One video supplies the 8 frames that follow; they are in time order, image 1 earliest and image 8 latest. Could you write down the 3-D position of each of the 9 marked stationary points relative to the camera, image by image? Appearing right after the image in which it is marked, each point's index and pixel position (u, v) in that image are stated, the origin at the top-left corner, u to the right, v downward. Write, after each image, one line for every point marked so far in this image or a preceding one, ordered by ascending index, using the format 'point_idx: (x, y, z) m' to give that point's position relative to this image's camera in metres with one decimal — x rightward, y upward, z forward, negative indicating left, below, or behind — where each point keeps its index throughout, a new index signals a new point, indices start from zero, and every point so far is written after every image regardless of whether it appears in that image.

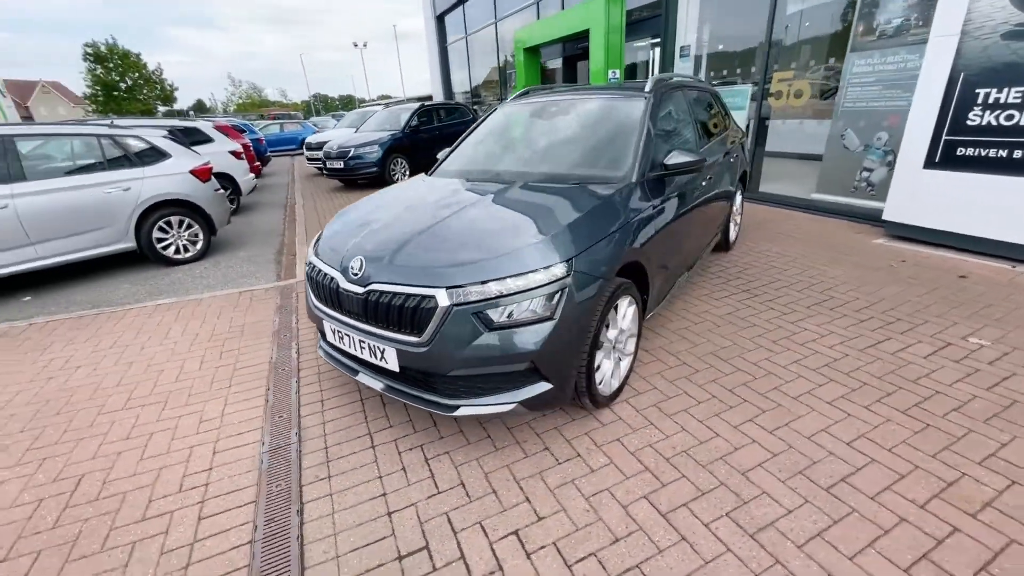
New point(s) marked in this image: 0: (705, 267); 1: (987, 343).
0: (+2.2, +0.2, +4.9) m
1: (+3.5, -0.4, +3.2) m
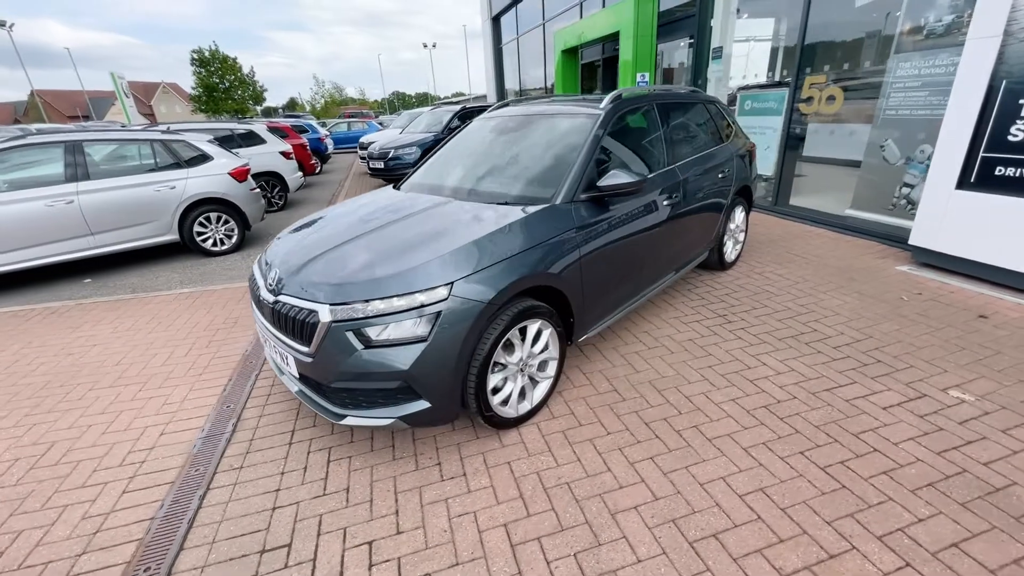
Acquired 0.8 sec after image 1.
0: (+1.9, 0.0, +4.7) m
1: (+2.9, -0.7, +2.8) m
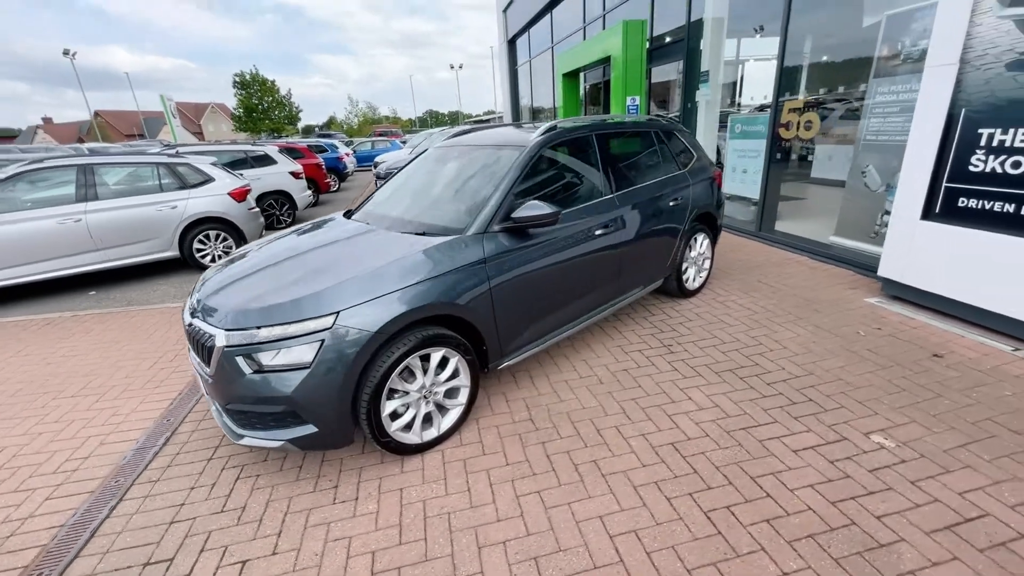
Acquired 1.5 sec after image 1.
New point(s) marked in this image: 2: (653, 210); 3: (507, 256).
0: (+1.4, -0.3, +4.6) m
1: (+2.3, -1.0, +2.6) m
2: (+1.3, +0.7, +4.2) m
3: (0.0, +0.2, +3.1) m
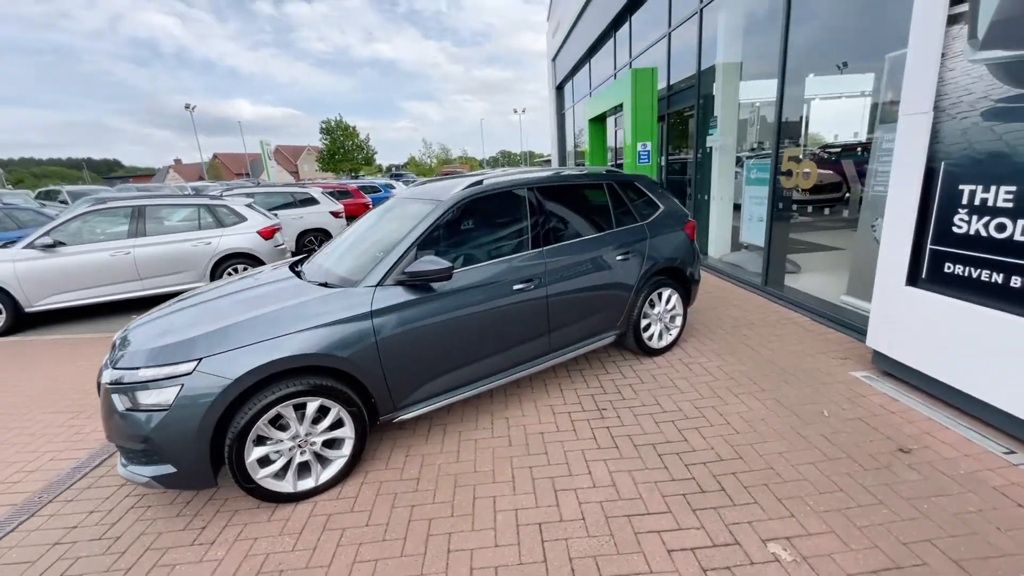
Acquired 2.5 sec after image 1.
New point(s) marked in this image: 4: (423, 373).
0: (+0.9, -0.8, +4.4) m
1: (+1.4, -1.4, +2.2) m
2: (+0.8, +0.2, +4.0) m
3: (-0.8, -0.2, +3.1) m
4: (-0.7, -0.6, +3.2) m
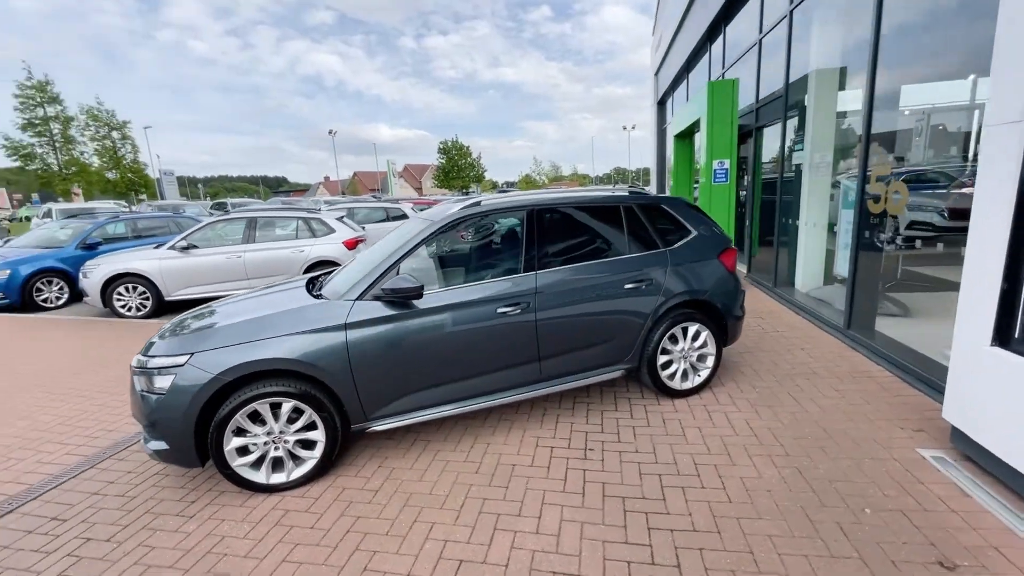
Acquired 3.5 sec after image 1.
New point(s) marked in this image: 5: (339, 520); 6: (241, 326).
0: (+0.9, -1.1, +4.0) m
1: (+0.8, -1.6, +1.8) m
2: (+0.8, 0.0, +3.8) m
3: (-1.0, -0.3, +3.2) m
4: (-0.9, -0.8, +3.3) m
5: (-1.1, -1.5, +2.8) m
6: (-2.0, -0.3, +3.1) m
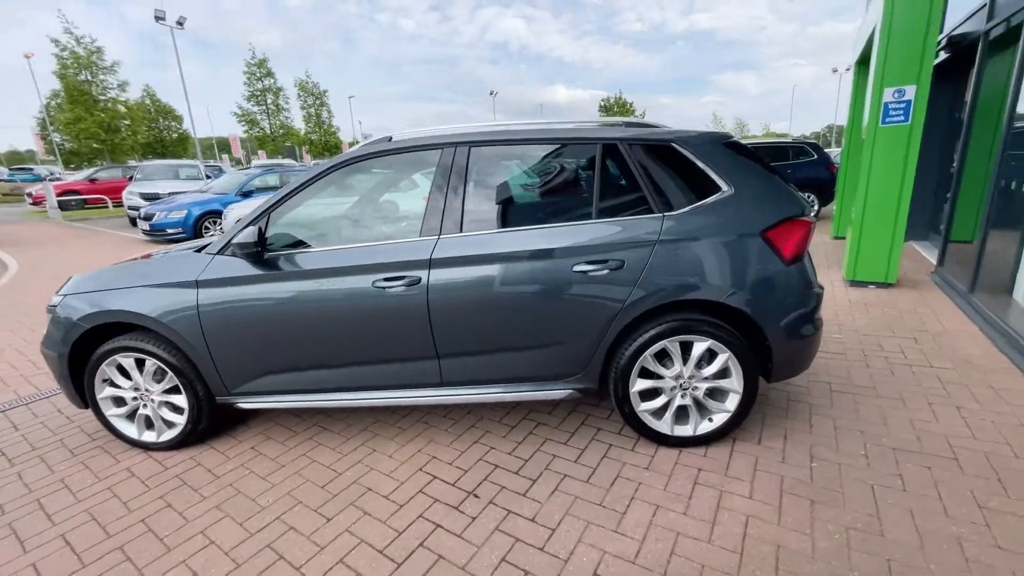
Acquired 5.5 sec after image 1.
0: (+0.3, -1.0, +2.8) m
1: (-0.6, -1.6, +0.8) m
2: (+0.2, +0.1, +2.5) m
3: (-1.7, 0.0, +2.7) m
4: (-1.6, -0.5, +2.8) m
5: (-2.0, -1.2, +2.5) m
6: (-2.6, +0.1, +2.9) m
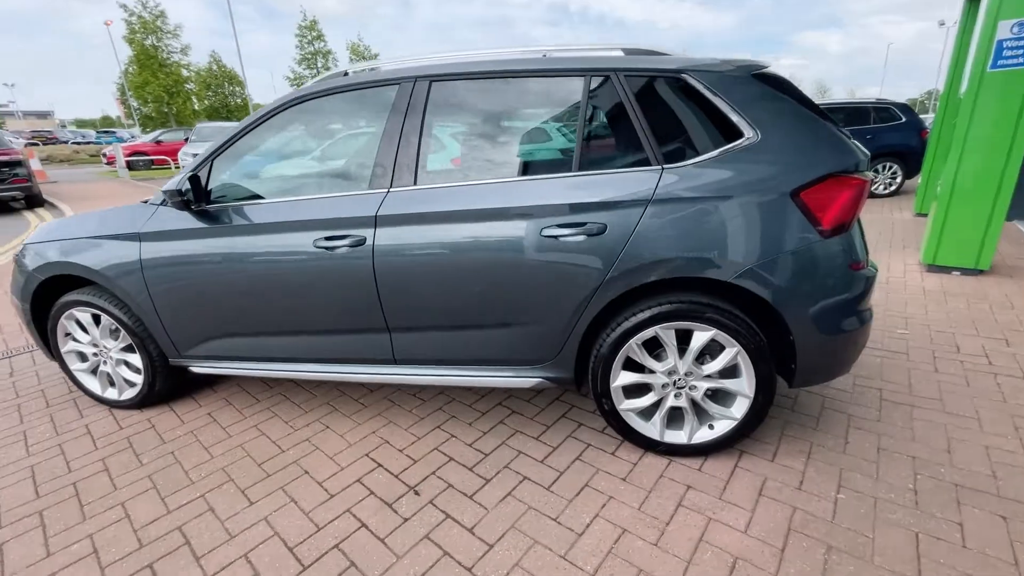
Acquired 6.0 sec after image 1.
0: (+0.1, -0.8, +2.5) m
1: (-1.0, -1.5, +0.6) m
2: (0.0, +0.3, +2.1) m
3: (-1.8, +0.3, +2.4) m
4: (-1.8, -0.2, +2.5) m
5: (-2.3, -1.0, +2.4) m
6: (-2.8, +0.4, +2.7) m
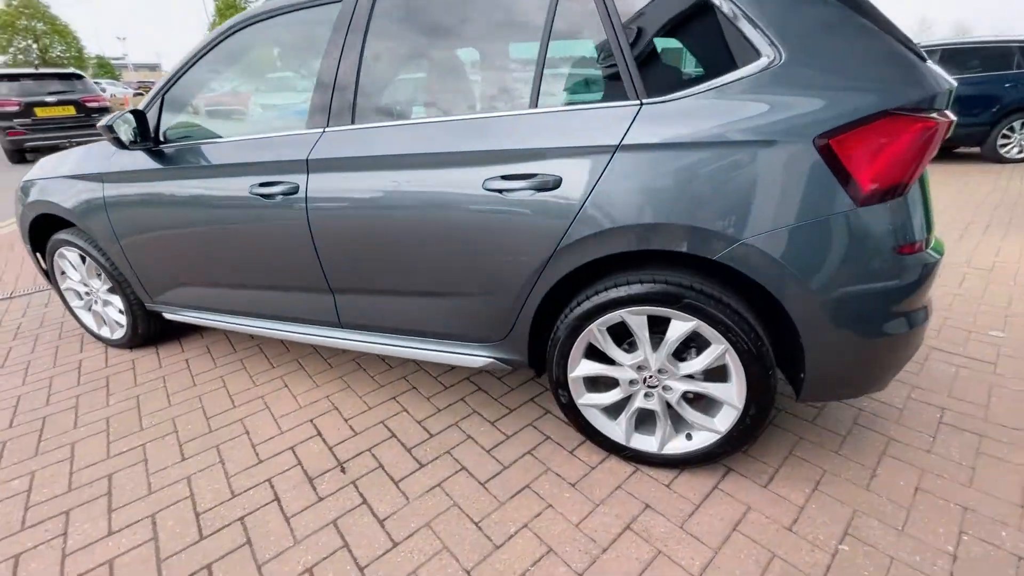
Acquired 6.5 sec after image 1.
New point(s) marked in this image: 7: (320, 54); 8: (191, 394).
0: (-0.1, -0.6, +2.2) m
1: (-1.6, -1.4, +0.6) m
2: (-0.2, +0.4, +1.7) m
3: (-2.0, +0.6, +2.3) m
4: (-1.9, +0.1, +2.5) m
5: (-2.5, -0.6, +2.4) m
6: (-2.8, +0.8, +2.7) m
7: (-0.7, +1.0, +1.9) m
8: (-1.8, -0.6, +2.4) m
